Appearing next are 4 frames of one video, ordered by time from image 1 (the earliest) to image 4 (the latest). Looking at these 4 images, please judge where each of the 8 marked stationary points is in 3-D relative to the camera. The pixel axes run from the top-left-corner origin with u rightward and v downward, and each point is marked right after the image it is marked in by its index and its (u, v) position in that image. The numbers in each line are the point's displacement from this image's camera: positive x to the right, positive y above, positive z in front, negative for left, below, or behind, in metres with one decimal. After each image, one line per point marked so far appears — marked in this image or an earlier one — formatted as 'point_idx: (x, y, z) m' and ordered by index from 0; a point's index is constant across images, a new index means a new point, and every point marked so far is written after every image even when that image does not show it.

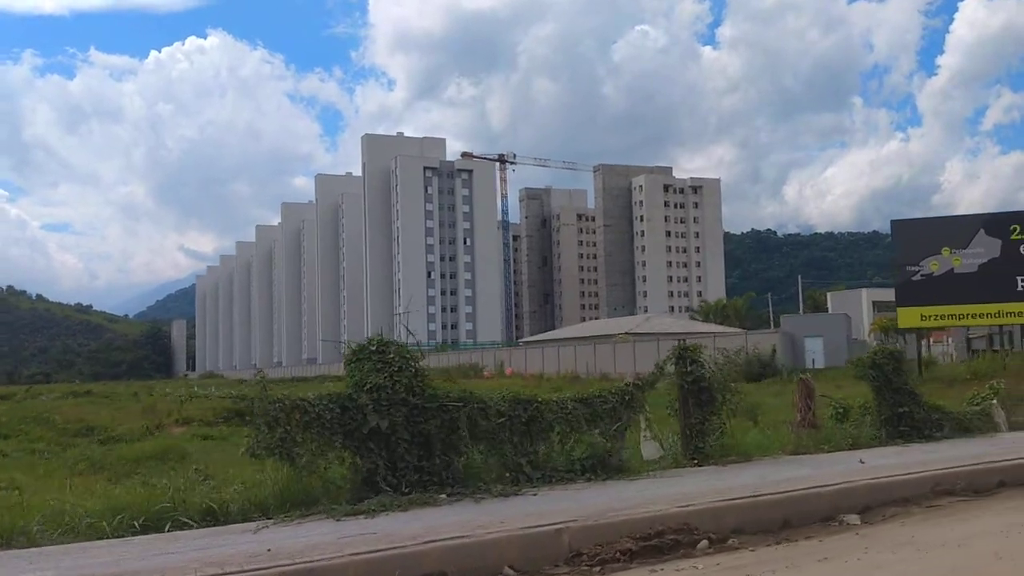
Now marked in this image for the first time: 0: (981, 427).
0: (+7.6, -2.3, +14.5) m
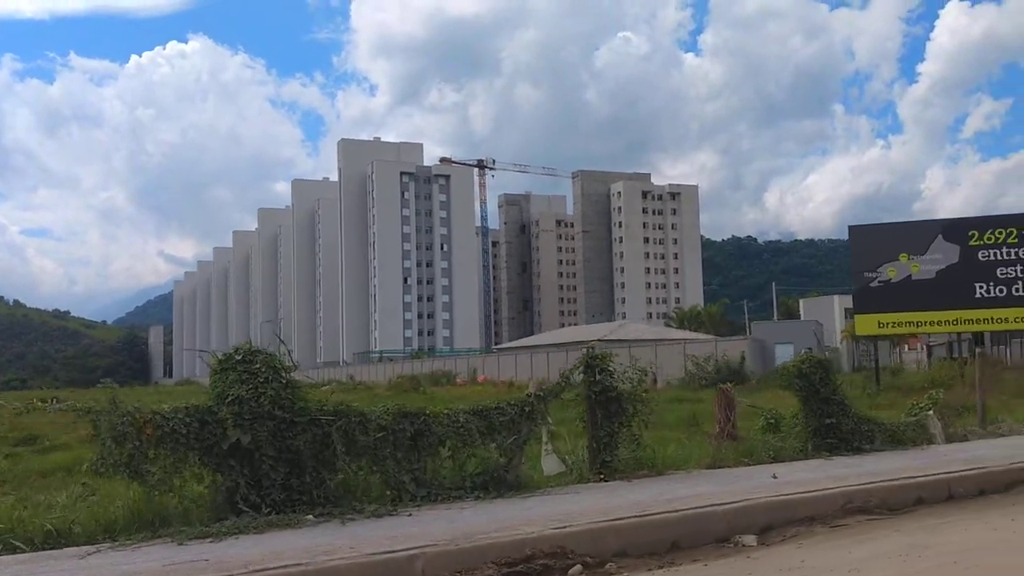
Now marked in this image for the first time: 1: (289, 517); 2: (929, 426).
0: (+6.3, -2.4, +14.1) m
1: (-2.1, -2.1, +8.2) m
2: (+6.7, -2.2, +14.4) m
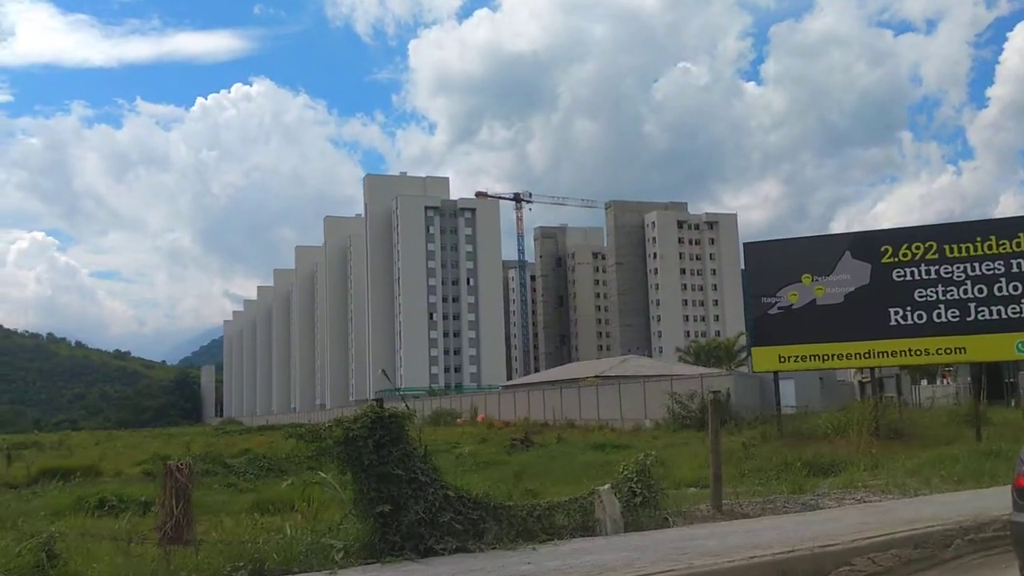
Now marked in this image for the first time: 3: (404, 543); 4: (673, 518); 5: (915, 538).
0: (+0.6, -2.6, +9.7) m
1: (-8.2, -2.2, +4.5) m
2: (+1.0, -2.5, +10.0) m
3: (-1.1, -2.4, +8.8) m
4: (+1.9, -2.7, +10.6) m
5: (+4.1, -2.6, +9.2) m
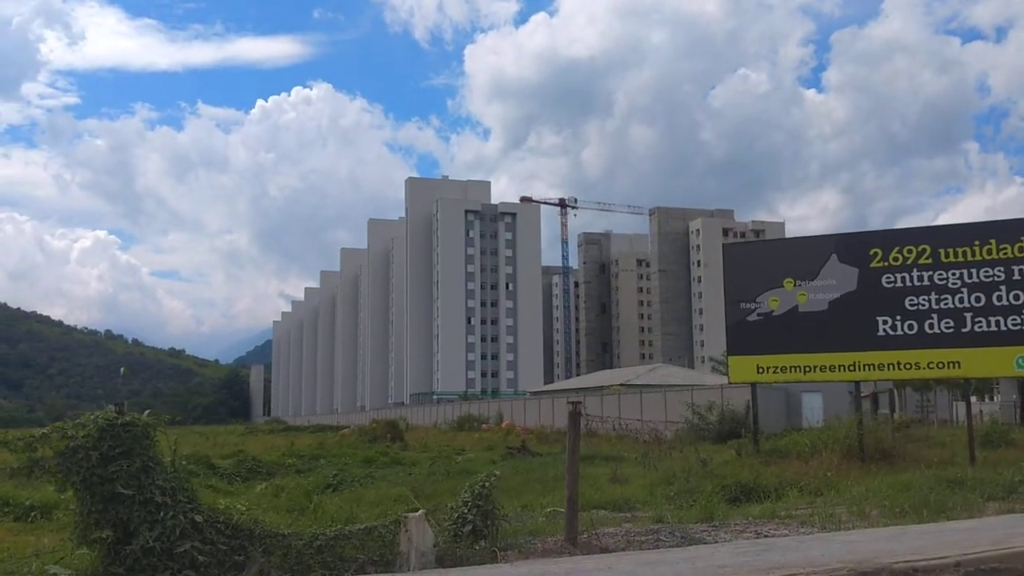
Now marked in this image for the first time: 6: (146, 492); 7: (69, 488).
0: (-1.4, -2.5, +8.2) m
1: (-10.5, -1.9, +3.5) m
2: (-1.0, -2.4, +8.5) m
3: (-3.1, -2.3, +7.3) m
4: (0.0, -2.6, +9.0) m
5: (+2.1, -2.5, +7.5) m
6: (-3.0, -1.8, +7.5) m
7: (-3.6, -1.7, +7.4) m
